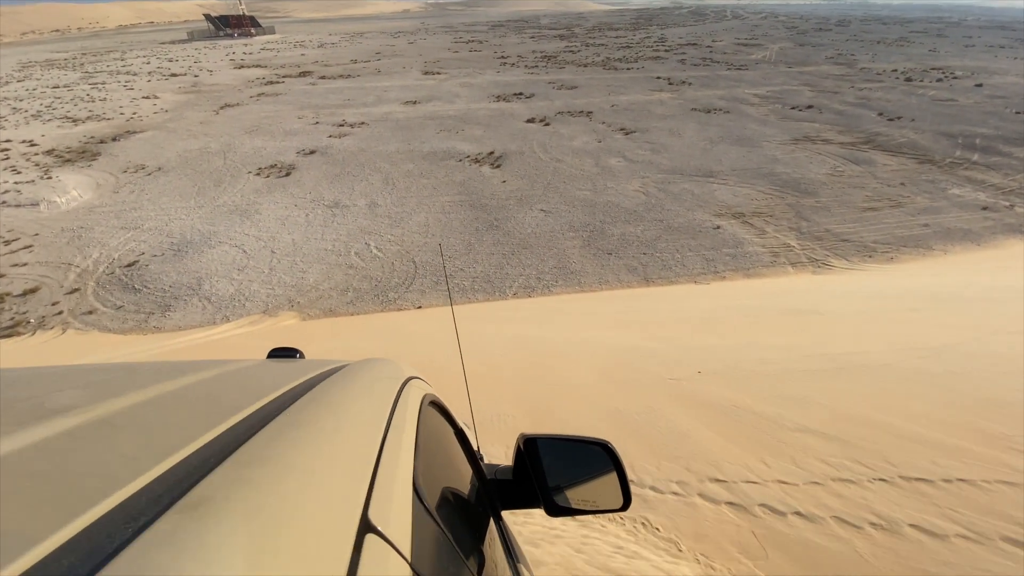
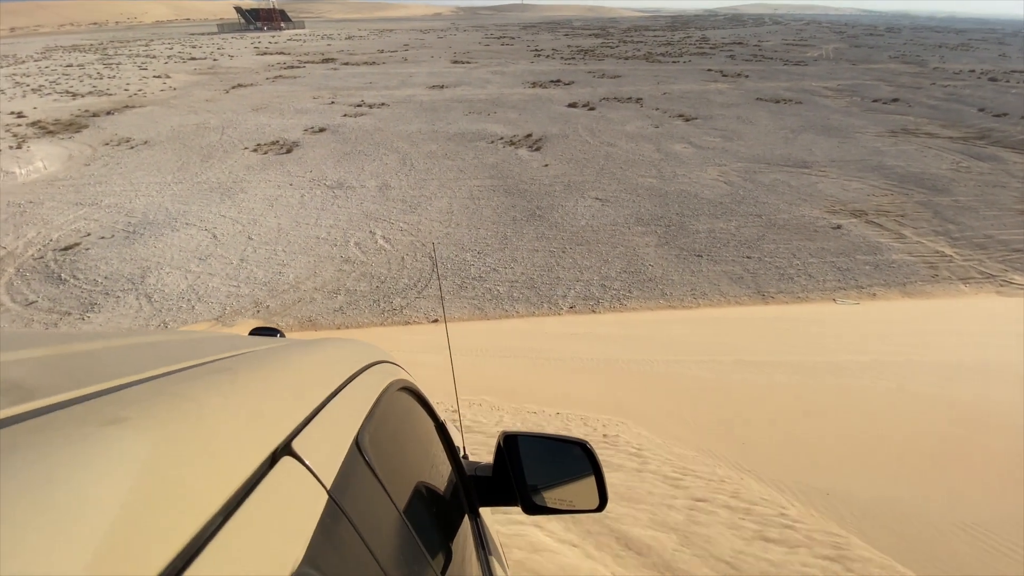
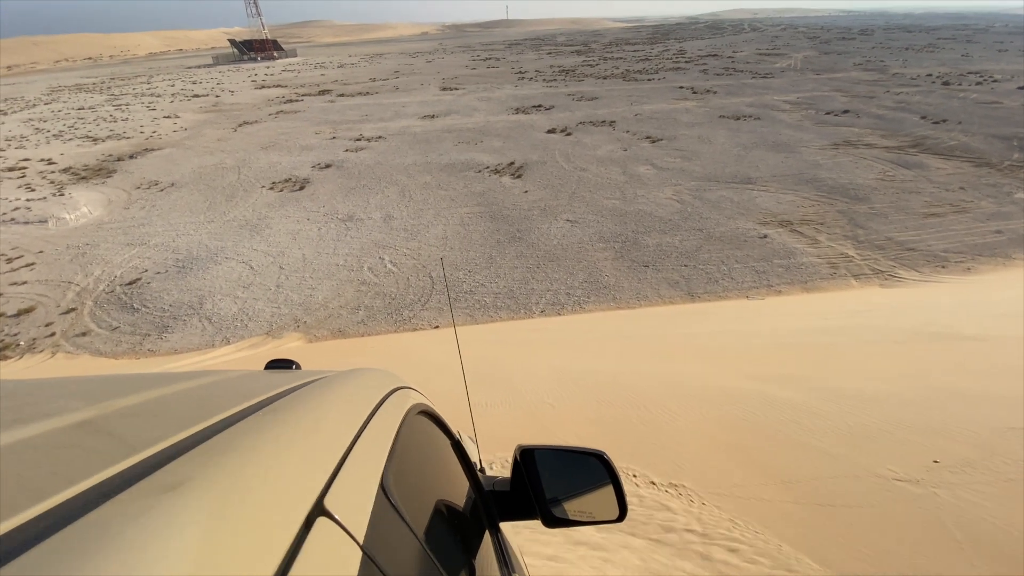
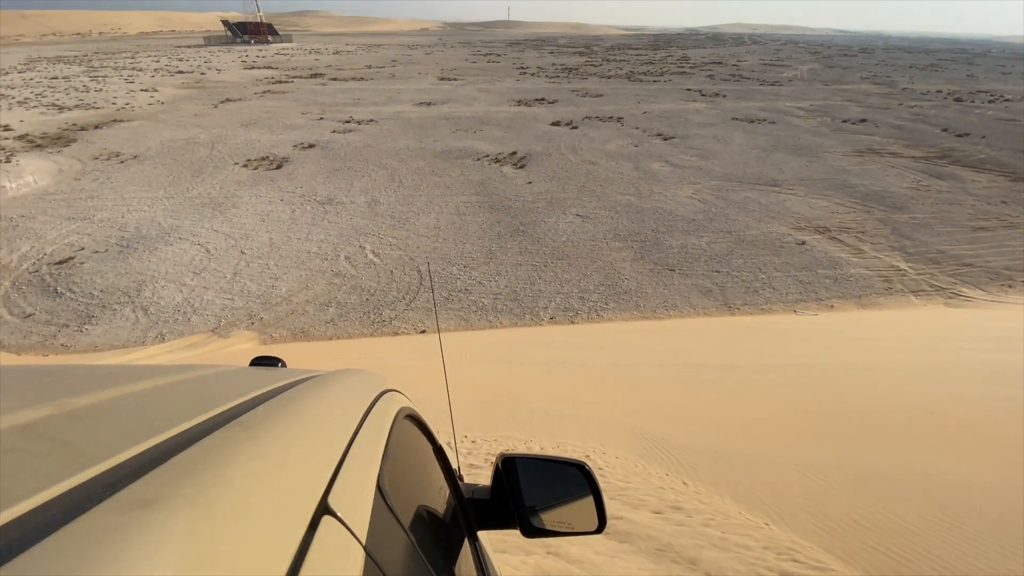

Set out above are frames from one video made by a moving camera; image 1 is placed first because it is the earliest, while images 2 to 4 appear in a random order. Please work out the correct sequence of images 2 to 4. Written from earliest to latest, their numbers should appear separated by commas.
3, 4, 2
